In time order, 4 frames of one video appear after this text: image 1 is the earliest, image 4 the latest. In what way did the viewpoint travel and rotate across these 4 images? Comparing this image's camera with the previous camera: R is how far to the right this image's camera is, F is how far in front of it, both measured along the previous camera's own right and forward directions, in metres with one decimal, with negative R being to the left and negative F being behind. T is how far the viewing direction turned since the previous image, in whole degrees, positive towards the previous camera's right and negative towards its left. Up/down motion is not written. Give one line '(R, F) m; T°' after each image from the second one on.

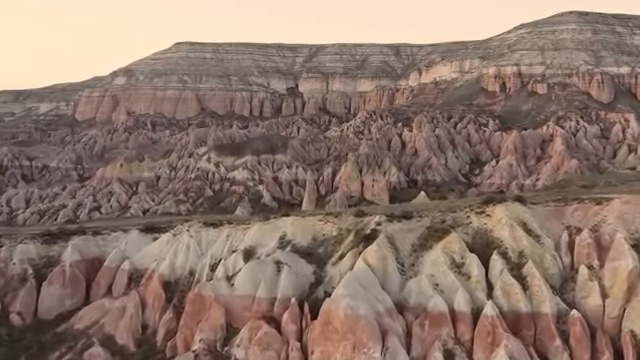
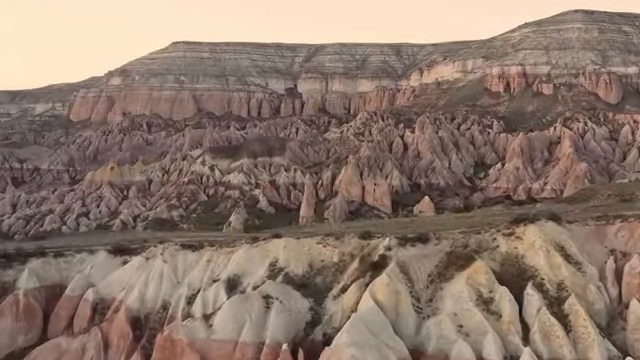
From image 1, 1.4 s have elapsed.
(0.0, +2.4) m; 0°
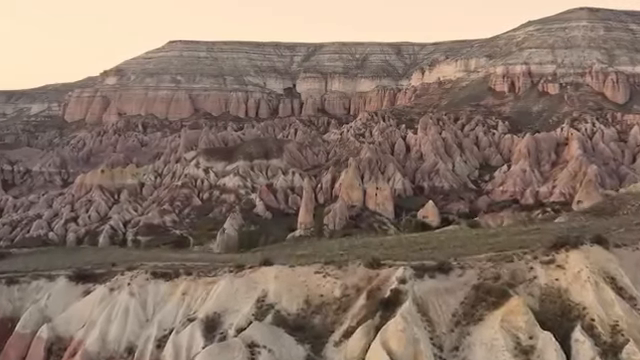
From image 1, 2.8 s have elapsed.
(0.0, +2.2) m; 0°
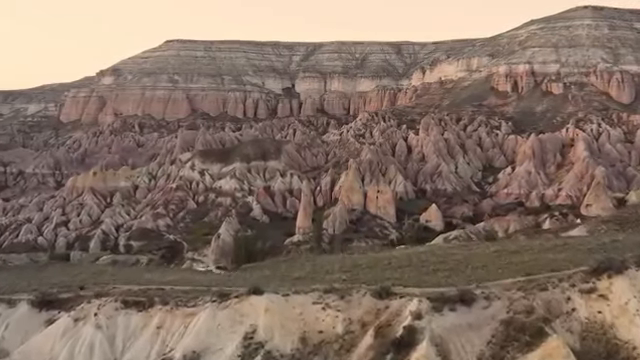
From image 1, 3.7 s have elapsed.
(0.0, +1.6) m; 0°
